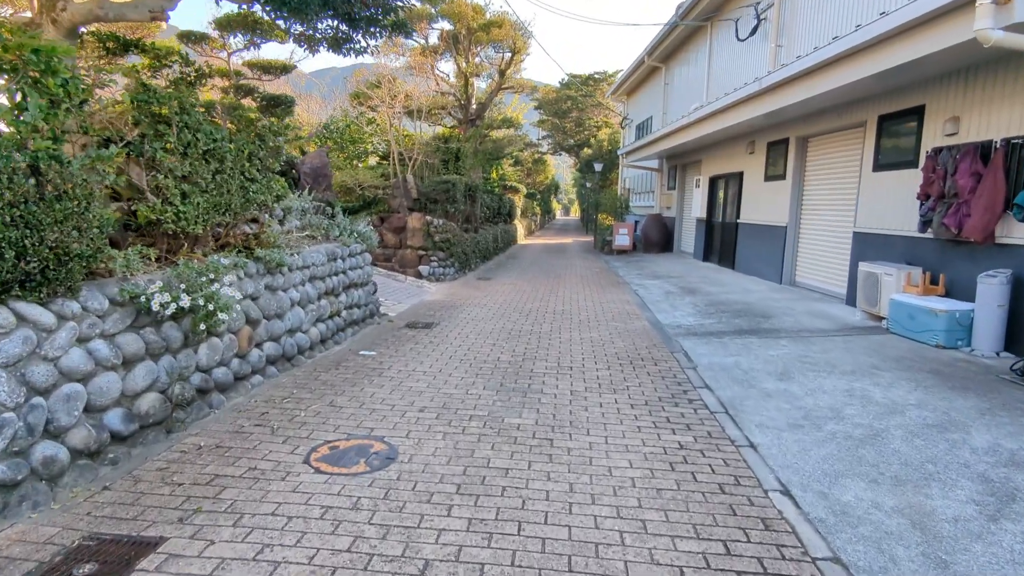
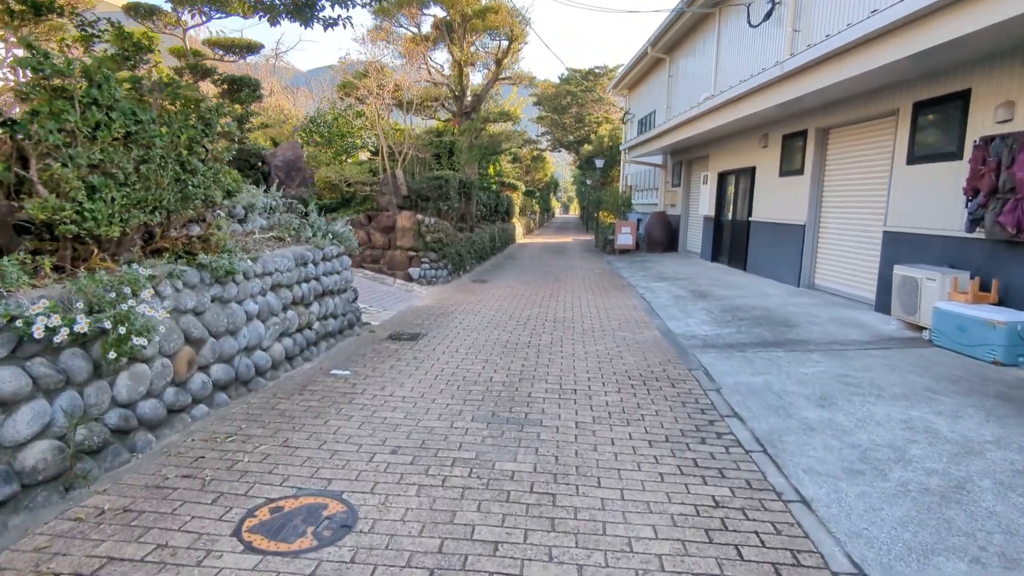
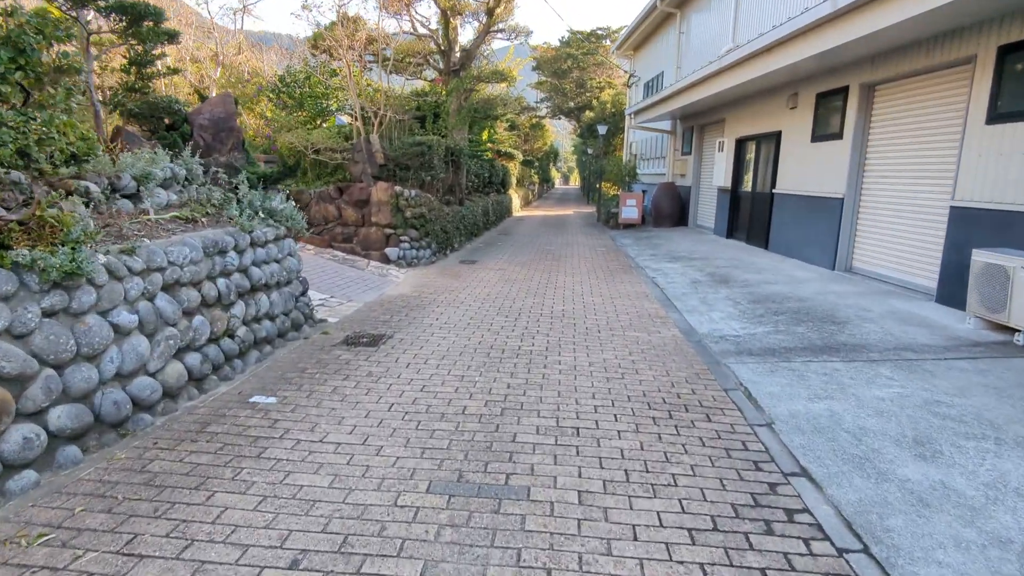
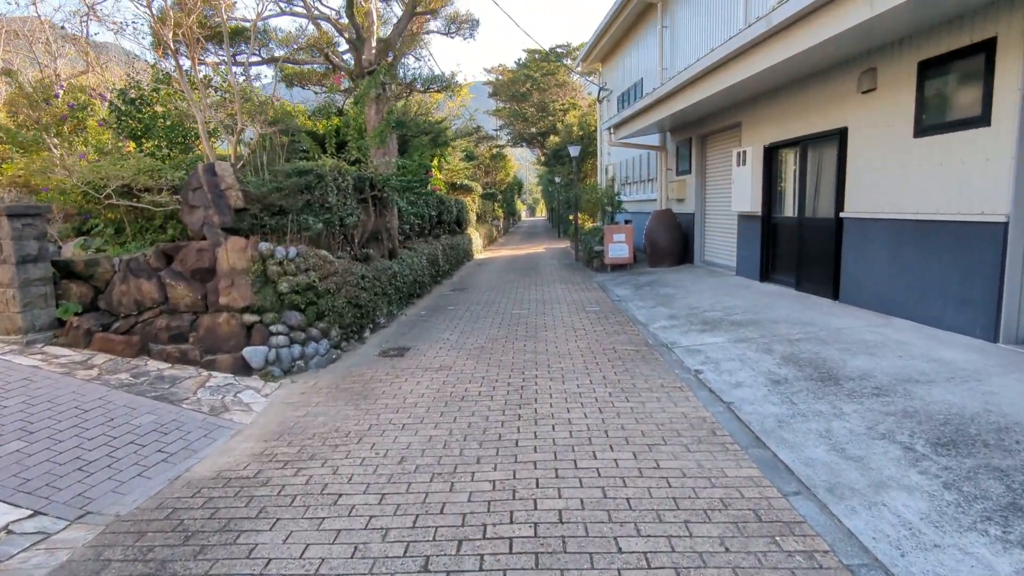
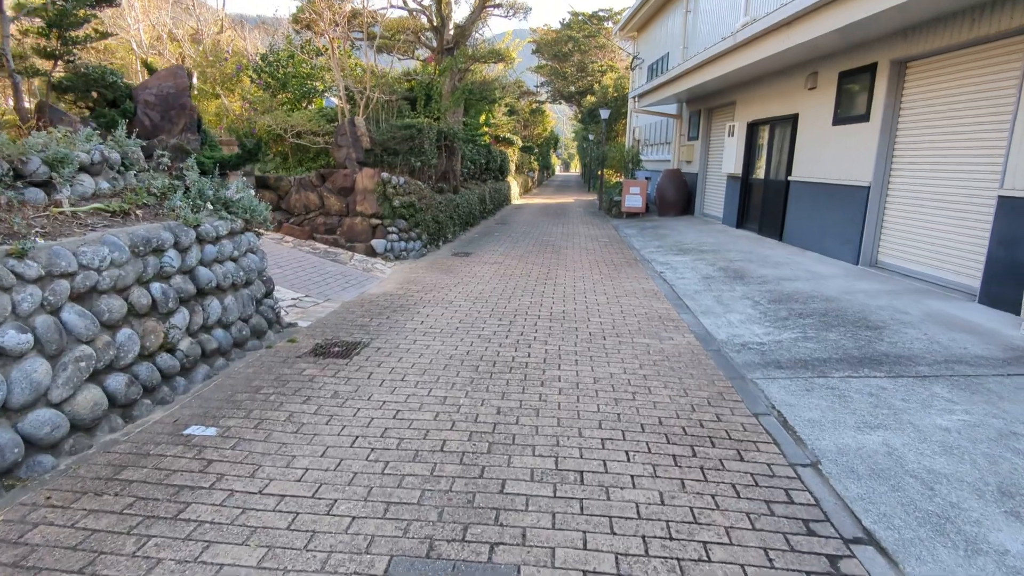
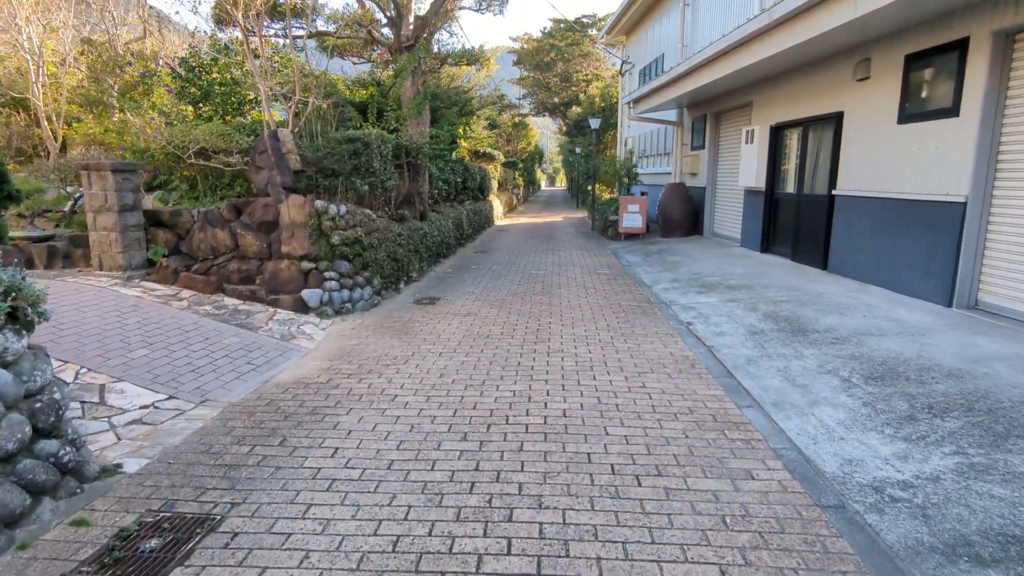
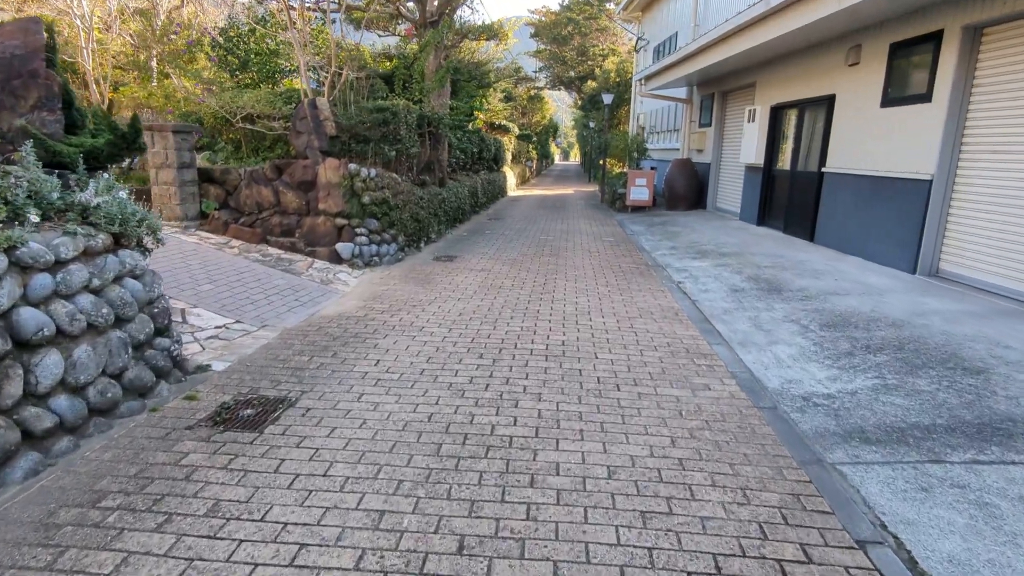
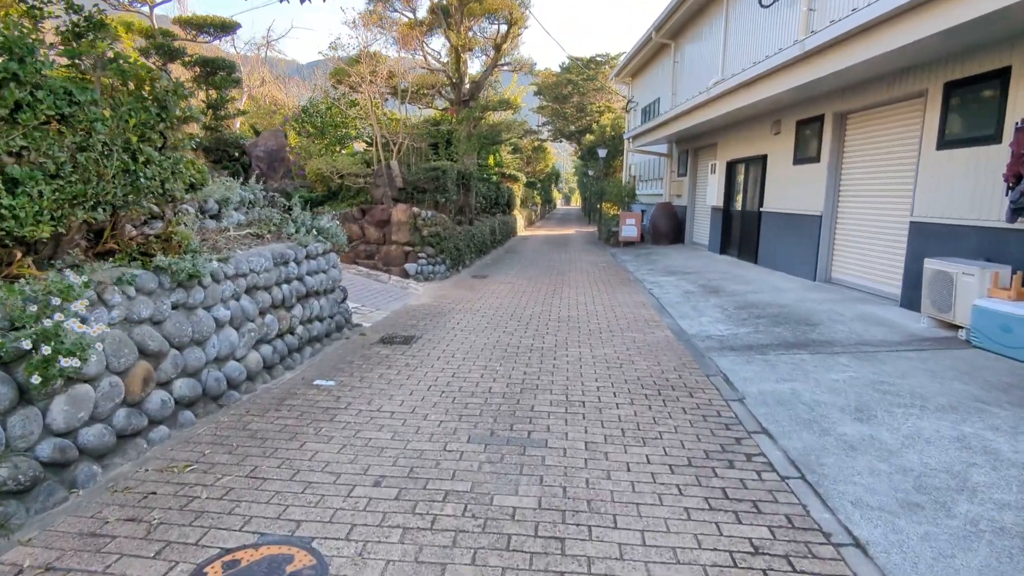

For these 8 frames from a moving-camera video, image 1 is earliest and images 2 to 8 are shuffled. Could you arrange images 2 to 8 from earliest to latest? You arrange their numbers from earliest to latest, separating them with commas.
2, 8, 3, 5, 7, 6, 4
